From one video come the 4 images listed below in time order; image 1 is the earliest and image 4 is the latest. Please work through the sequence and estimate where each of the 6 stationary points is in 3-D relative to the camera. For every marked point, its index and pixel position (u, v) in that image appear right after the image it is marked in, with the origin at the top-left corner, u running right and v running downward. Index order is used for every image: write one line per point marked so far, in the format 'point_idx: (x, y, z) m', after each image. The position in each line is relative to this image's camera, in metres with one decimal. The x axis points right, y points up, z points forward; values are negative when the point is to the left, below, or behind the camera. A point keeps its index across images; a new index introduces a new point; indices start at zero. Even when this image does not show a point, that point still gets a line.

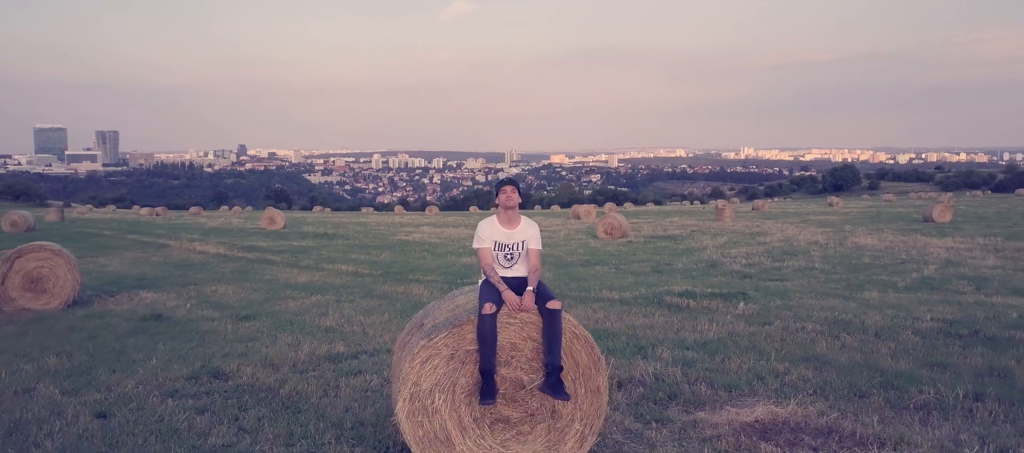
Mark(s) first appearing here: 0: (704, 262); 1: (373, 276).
0: (+4.1, -0.7, +15.5) m
1: (-2.5, -0.9, +12.7) m
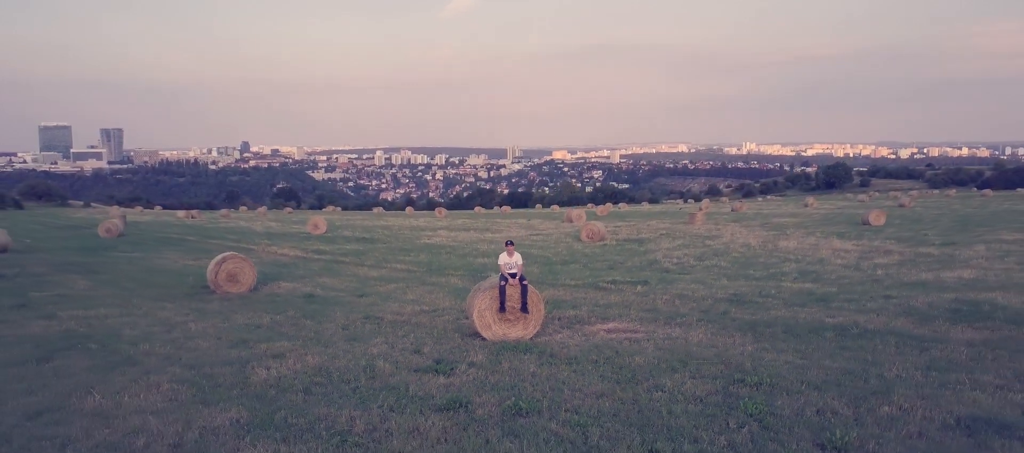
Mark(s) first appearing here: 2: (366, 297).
0: (+4.1, -1.0, +22.0) m
1: (-2.4, -1.2, +19.2) m
2: (-3.0, -1.5, +15.0) m
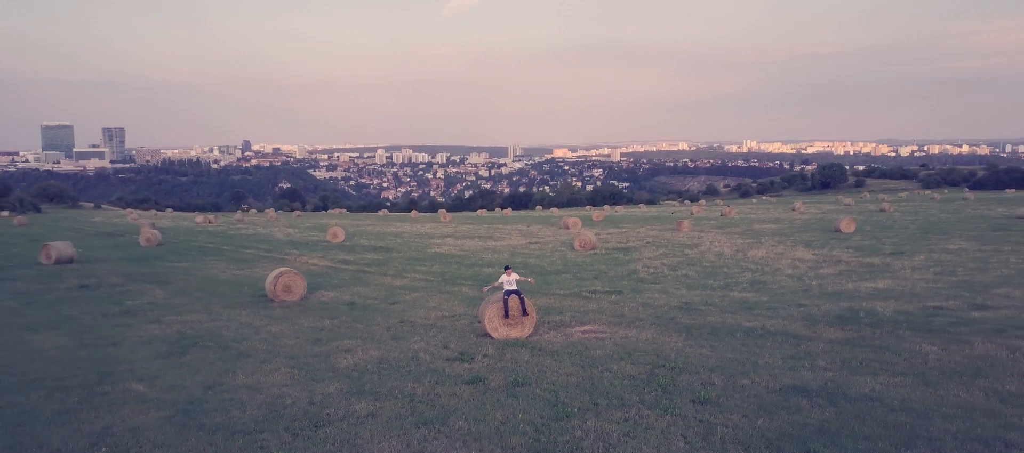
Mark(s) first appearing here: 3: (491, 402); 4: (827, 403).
0: (+4.2, -1.6, +25.8) m
1: (-2.4, -1.8, +23.0) m
2: (-3.0, -2.0, +18.8) m
3: (-0.3, -2.3, +9.4) m
4: (+3.9, -2.1, +8.9) m
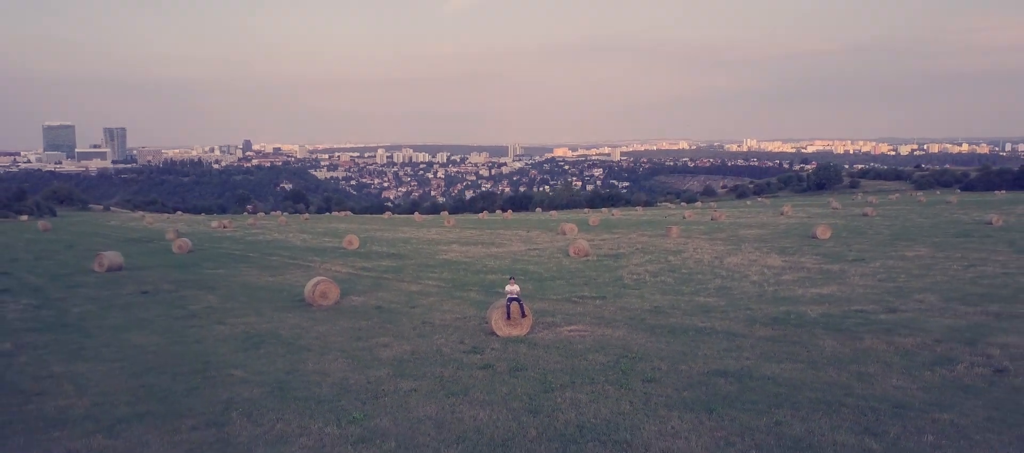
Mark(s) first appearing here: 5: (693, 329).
0: (+4.2, -2.0, +29.4) m
1: (-2.4, -2.3, +26.7) m
2: (-3.0, -2.5, +22.4) m
3: (-0.2, -2.8, +13.1) m
4: (+3.9, -2.7, +12.5) m
5: (+4.3, -2.4, +17.2) m
